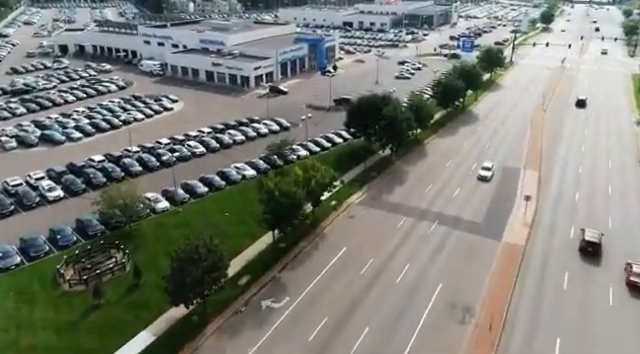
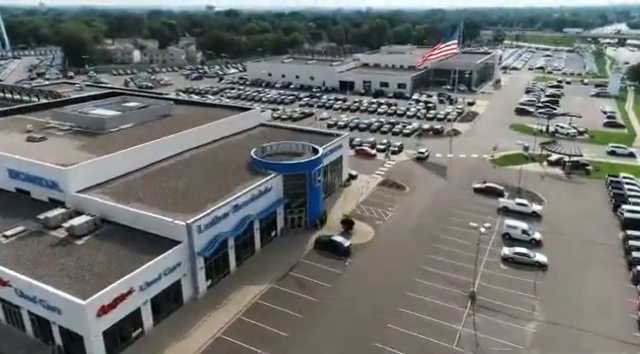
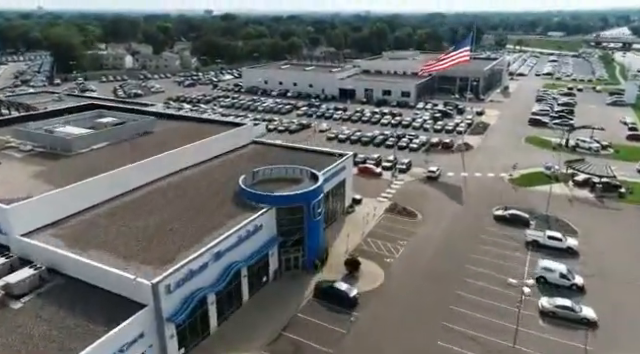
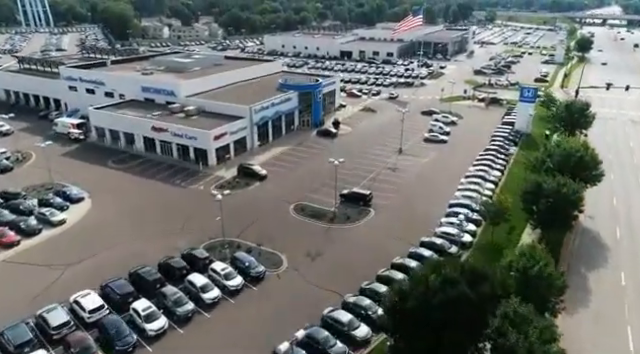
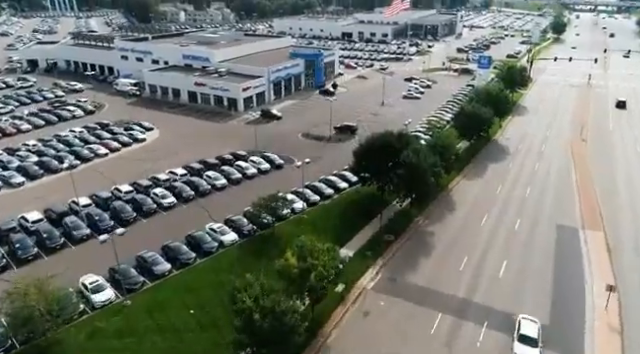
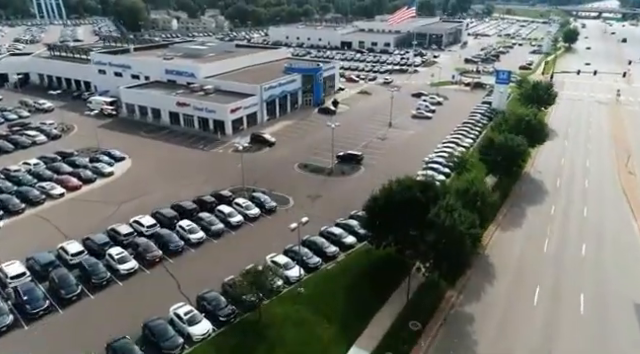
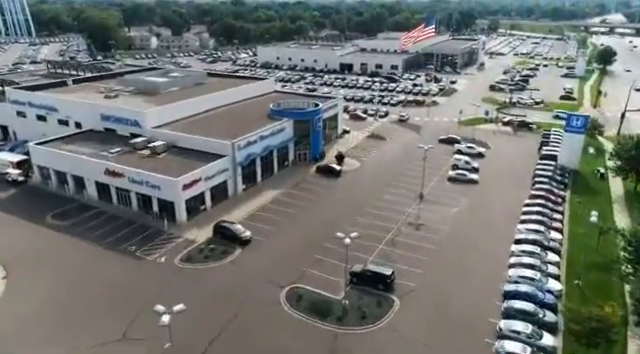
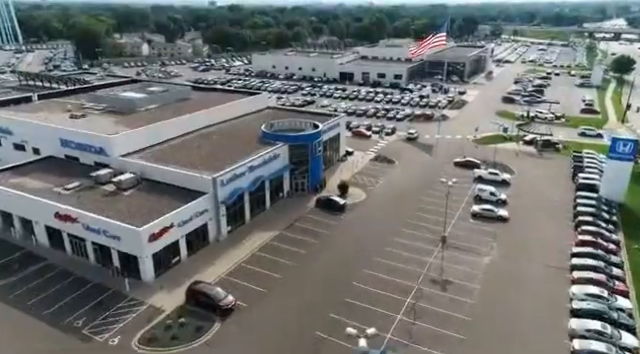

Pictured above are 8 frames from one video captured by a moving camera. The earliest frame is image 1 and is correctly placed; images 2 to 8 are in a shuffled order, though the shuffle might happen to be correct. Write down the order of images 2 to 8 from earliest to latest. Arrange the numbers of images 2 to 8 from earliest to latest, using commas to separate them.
5, 6, 4, 7, 8, 2, 3
